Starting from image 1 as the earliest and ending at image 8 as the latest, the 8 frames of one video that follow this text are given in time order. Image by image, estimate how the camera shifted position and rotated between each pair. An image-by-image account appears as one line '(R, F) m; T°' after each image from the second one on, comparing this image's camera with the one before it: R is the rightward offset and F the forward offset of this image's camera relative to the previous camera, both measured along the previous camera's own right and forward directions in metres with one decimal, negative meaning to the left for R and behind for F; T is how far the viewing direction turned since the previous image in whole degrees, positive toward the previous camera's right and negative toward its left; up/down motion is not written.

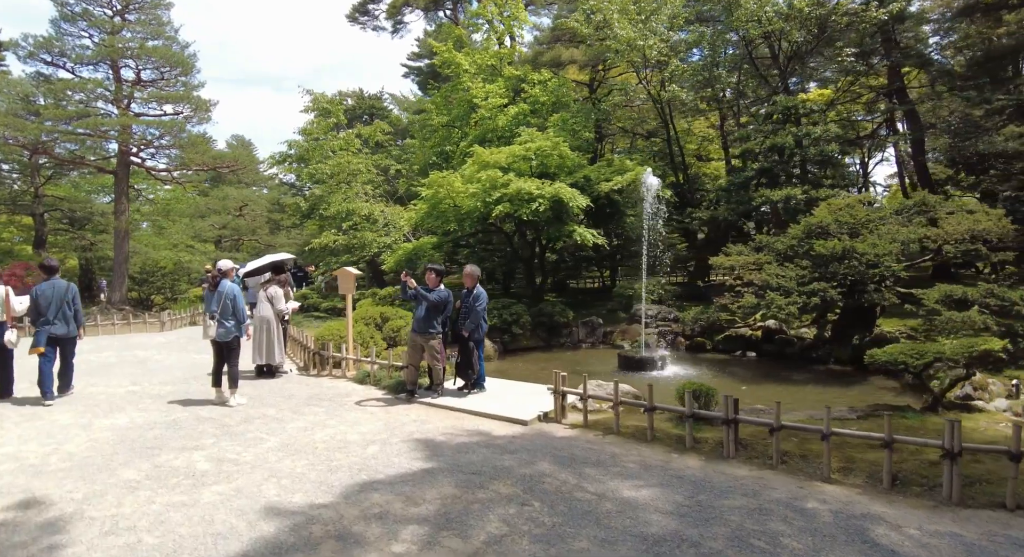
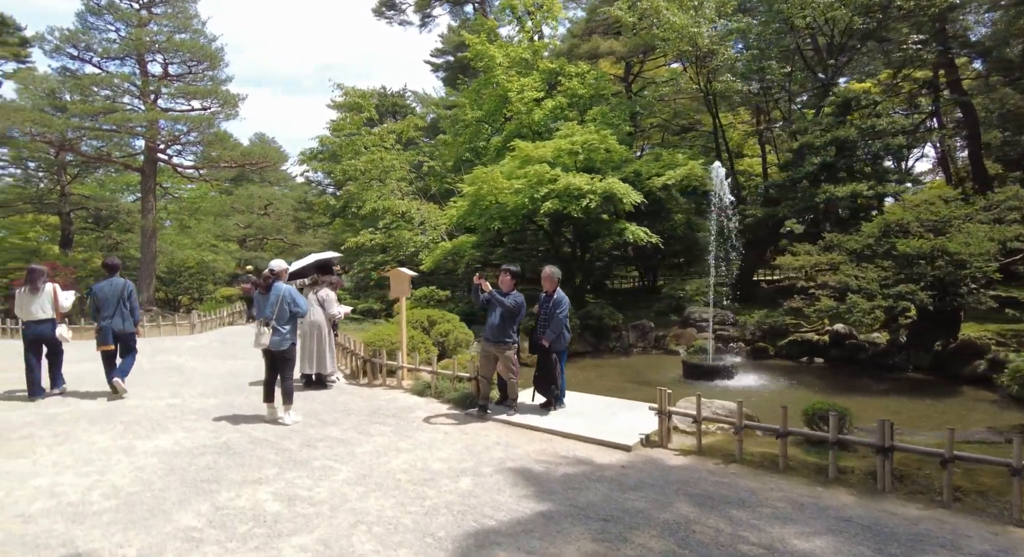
(-0.9, +0.9) m; -1°
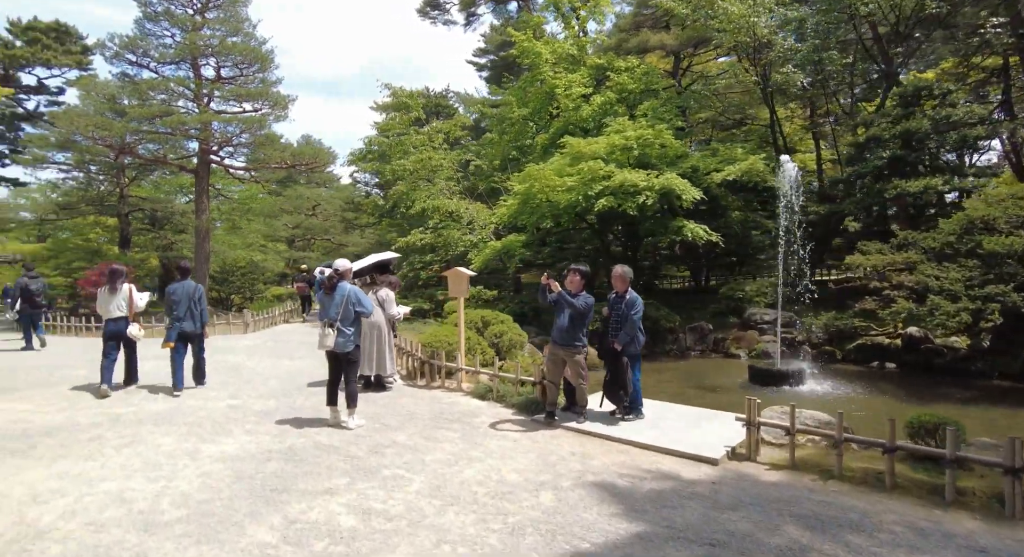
(-0.4, +0.3) m; -4°
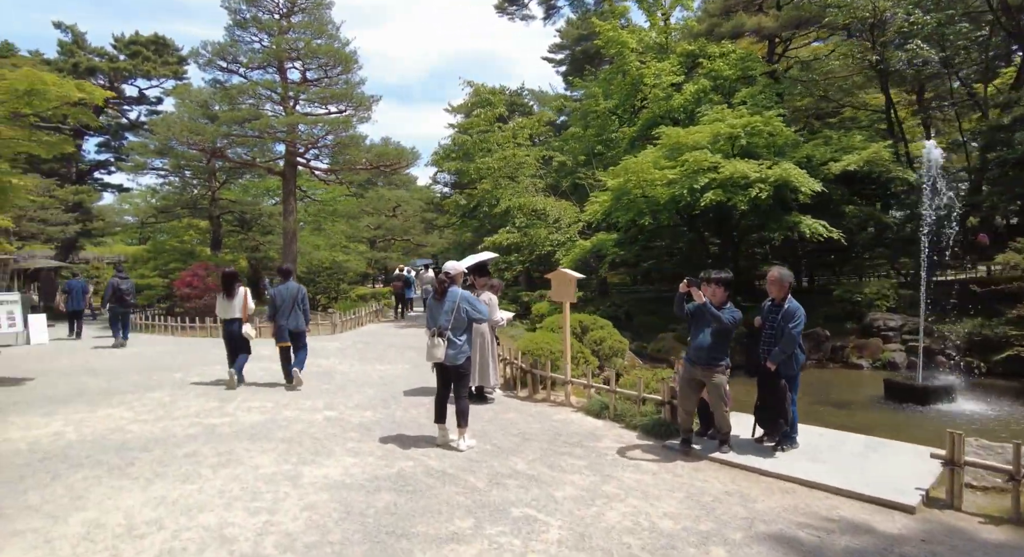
(-0.6, +0.8) m; -7°
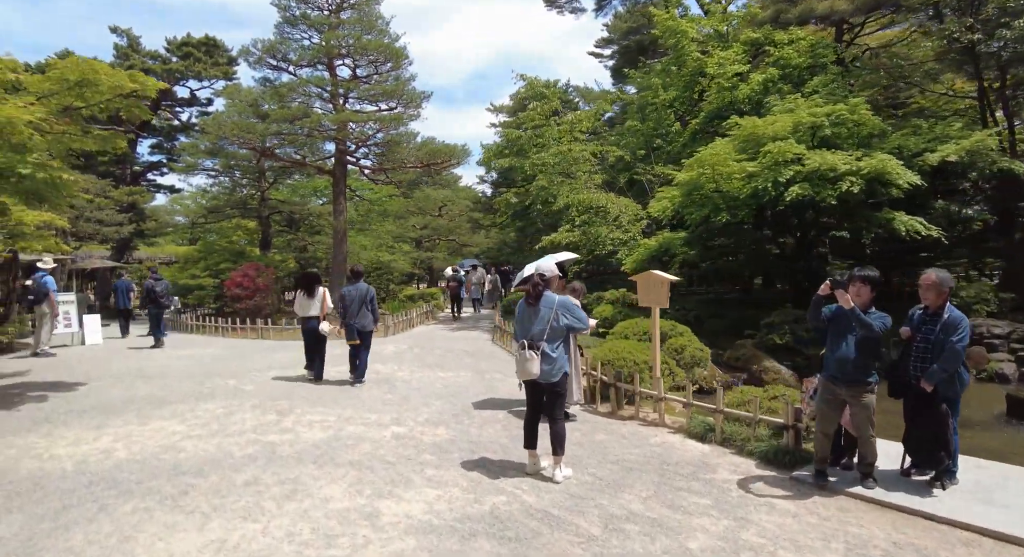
(-0.5, +0.7) m; -4°
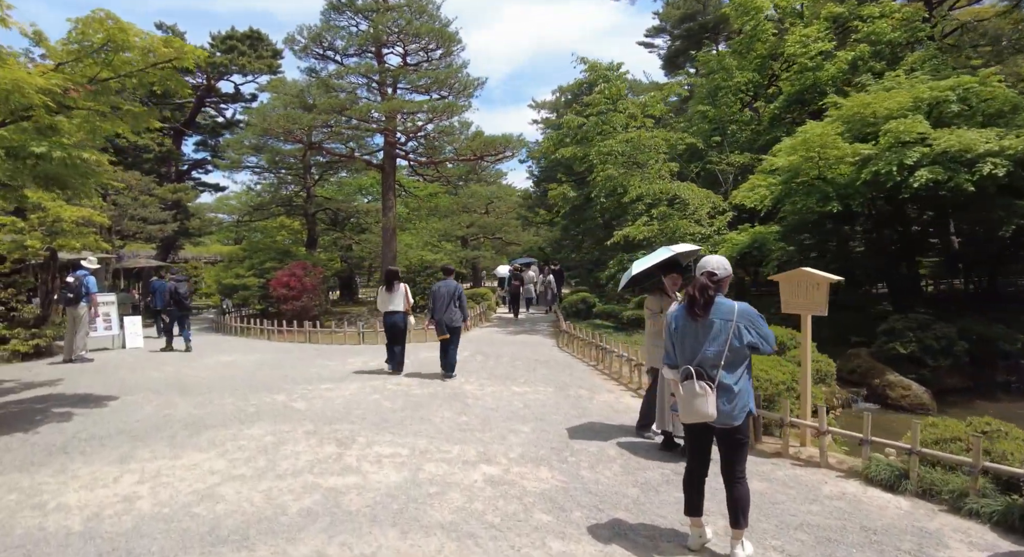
(-0.7, +1.3) m; -4°
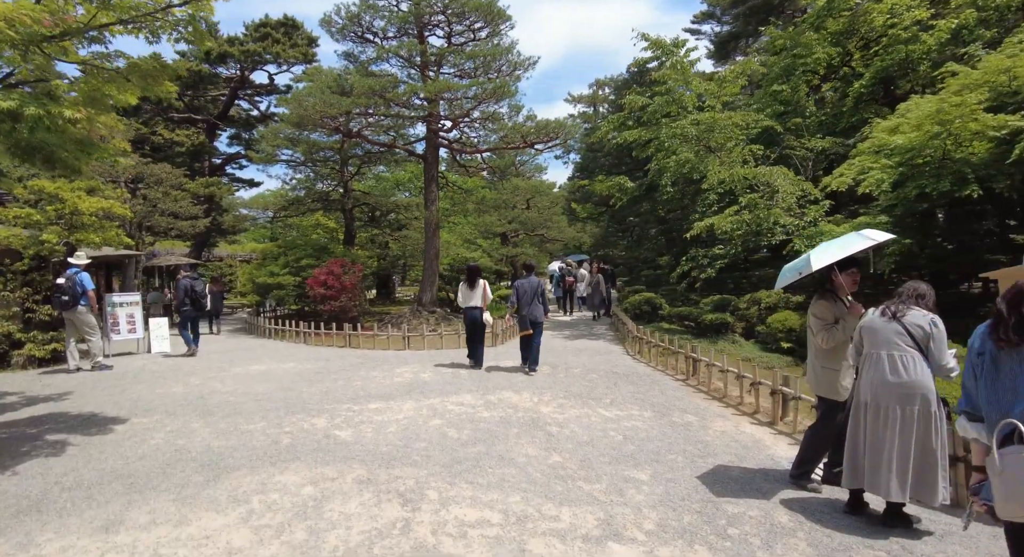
(-0.6, +1.4) m; -3°
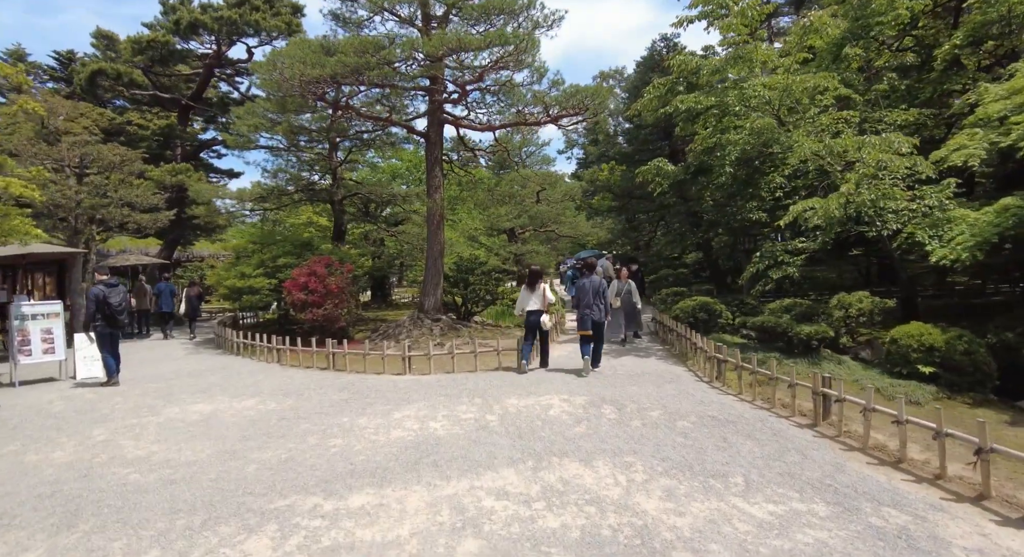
(-0.5, +2.5) m; 0°
